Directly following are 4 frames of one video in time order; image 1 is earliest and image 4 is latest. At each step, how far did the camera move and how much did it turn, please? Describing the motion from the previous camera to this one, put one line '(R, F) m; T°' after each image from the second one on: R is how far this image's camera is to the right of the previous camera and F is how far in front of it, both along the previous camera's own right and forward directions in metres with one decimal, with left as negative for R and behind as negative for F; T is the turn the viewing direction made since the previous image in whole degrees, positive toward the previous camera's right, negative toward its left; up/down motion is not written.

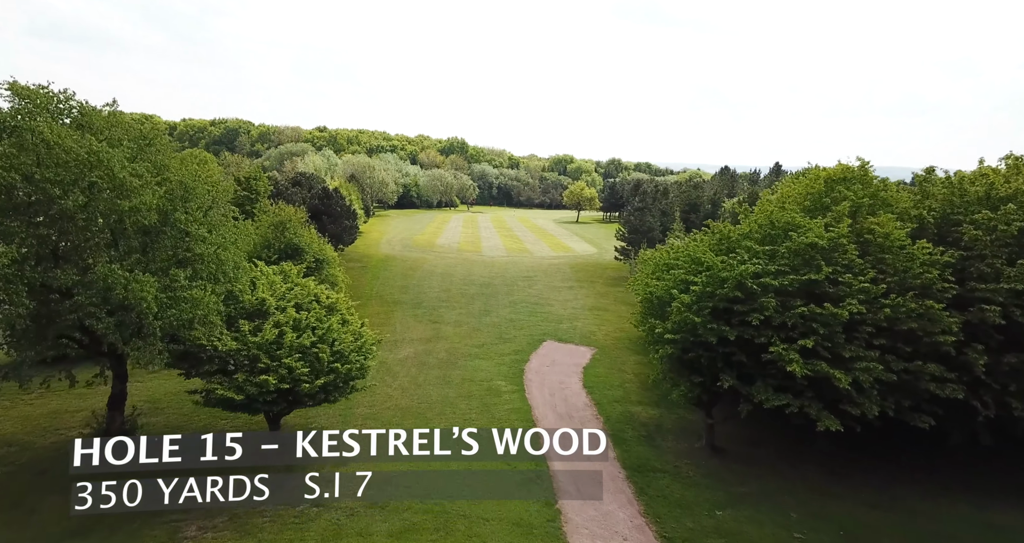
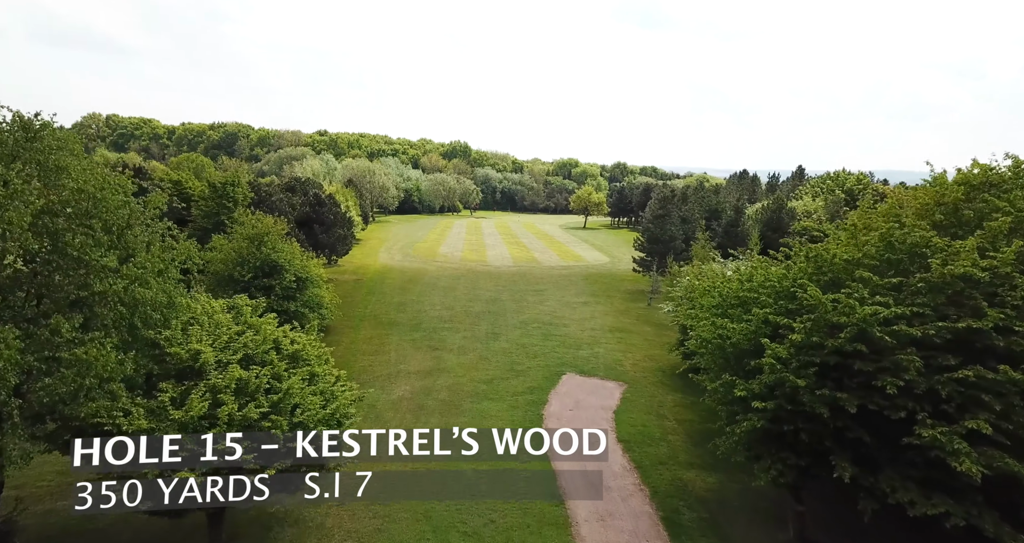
(-0.5, +4.7) m; 0°
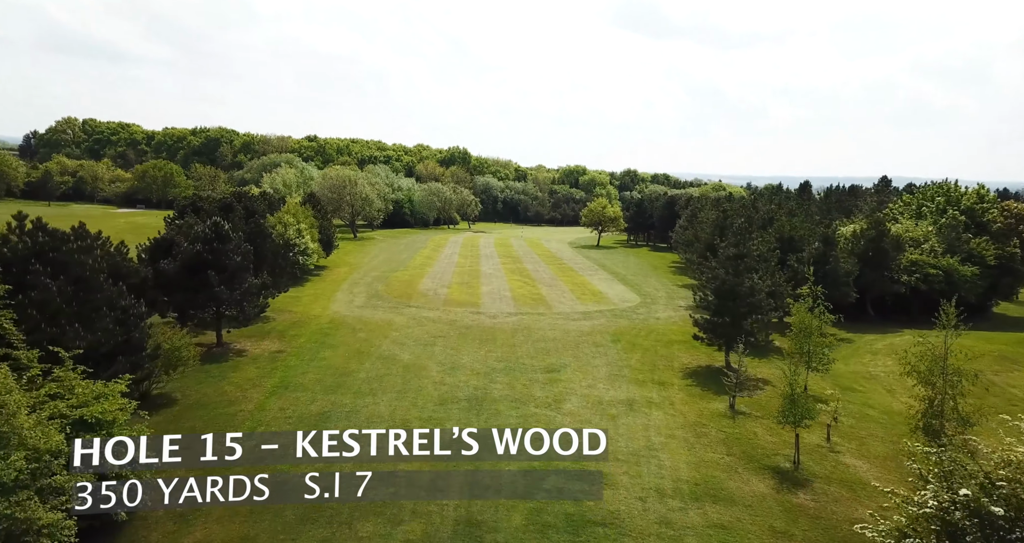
(+0.2, +17.7) m; 0°
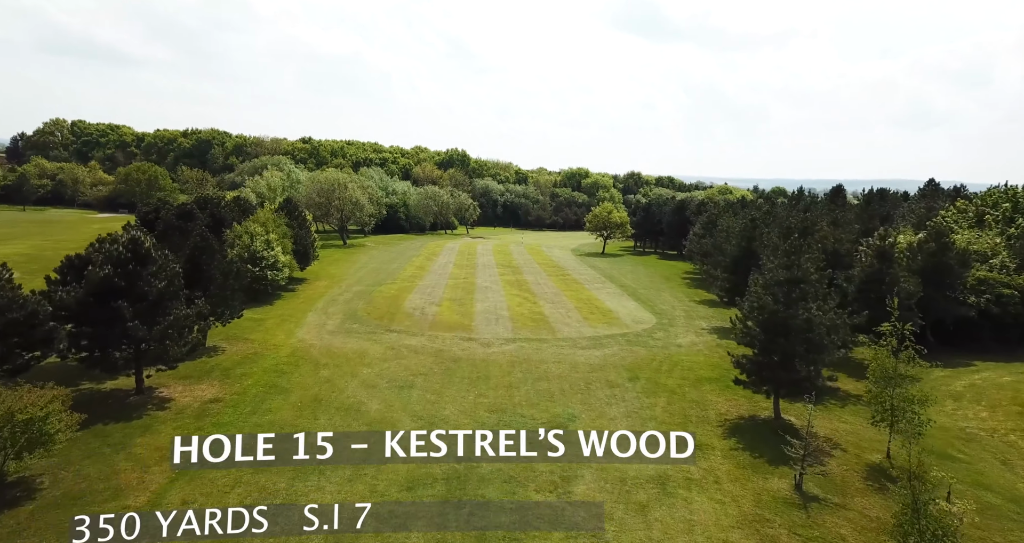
(+0.3, +7.2) m; 0°
